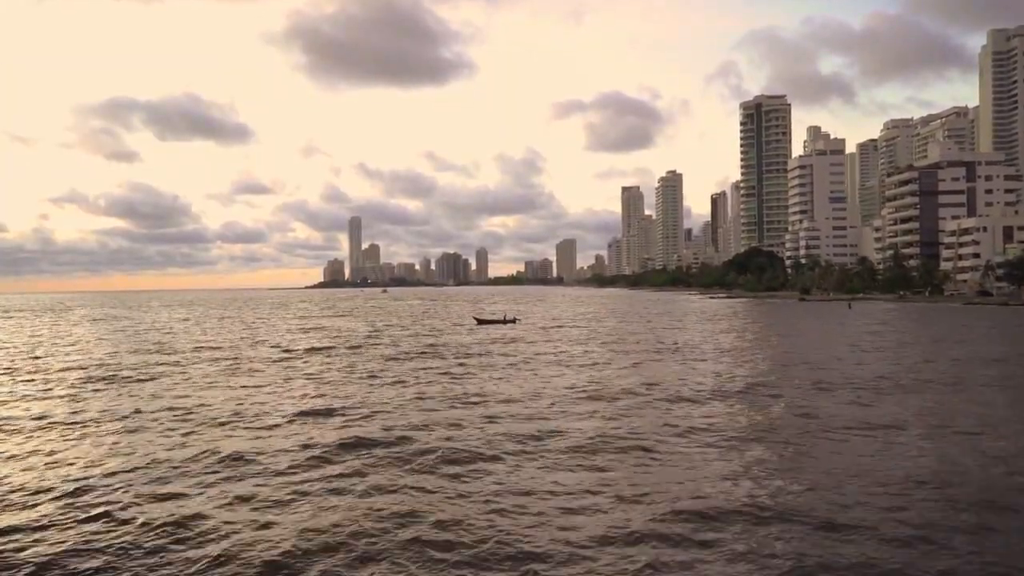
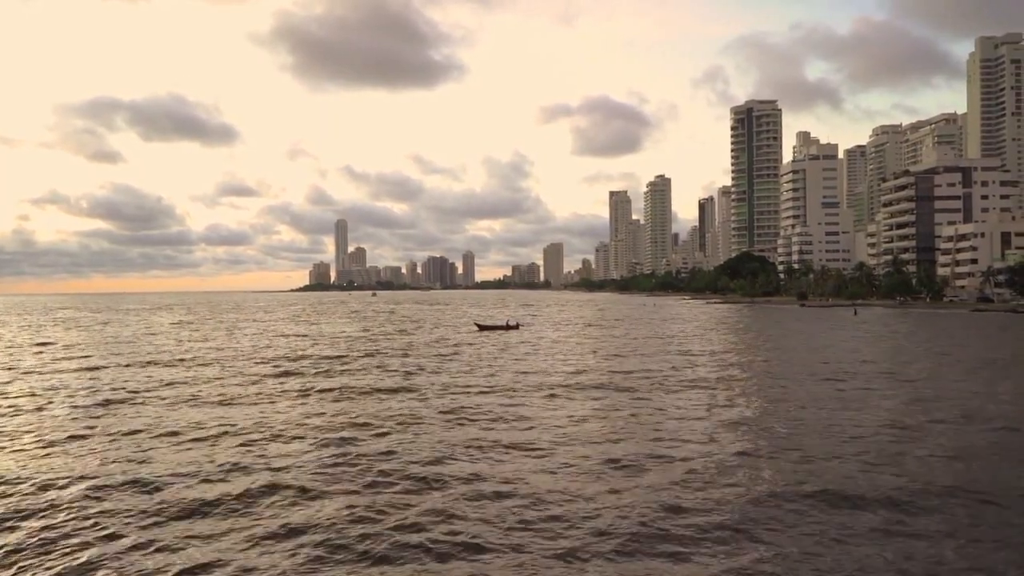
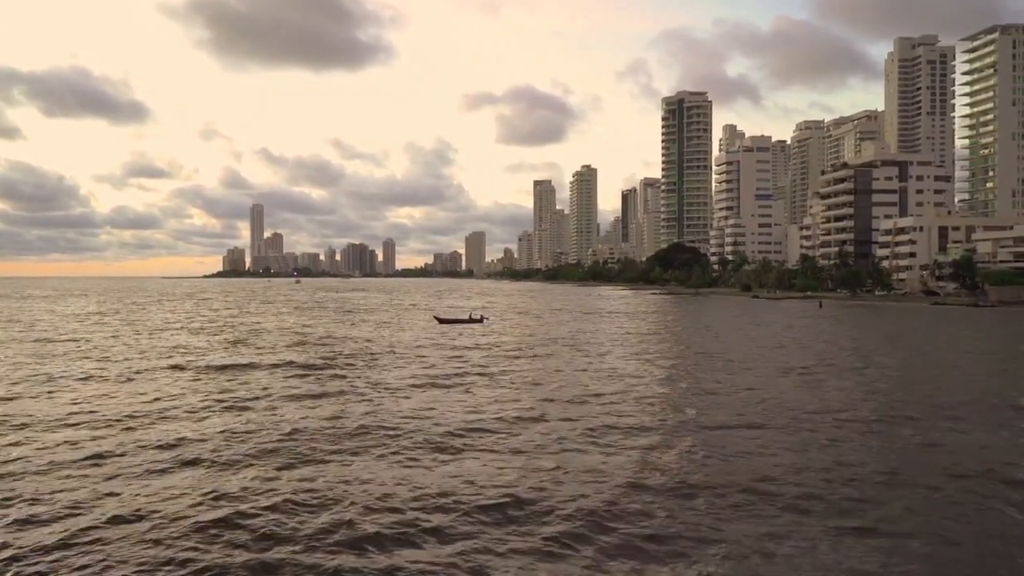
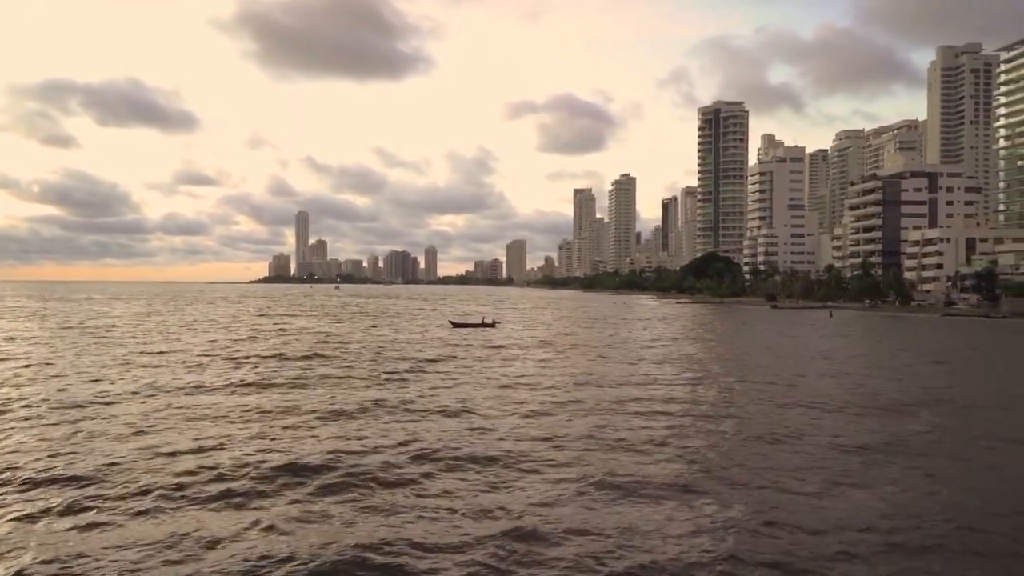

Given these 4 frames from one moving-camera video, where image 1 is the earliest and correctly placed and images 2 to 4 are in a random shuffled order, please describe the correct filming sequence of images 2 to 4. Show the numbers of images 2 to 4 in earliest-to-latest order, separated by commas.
2, 4, 3
